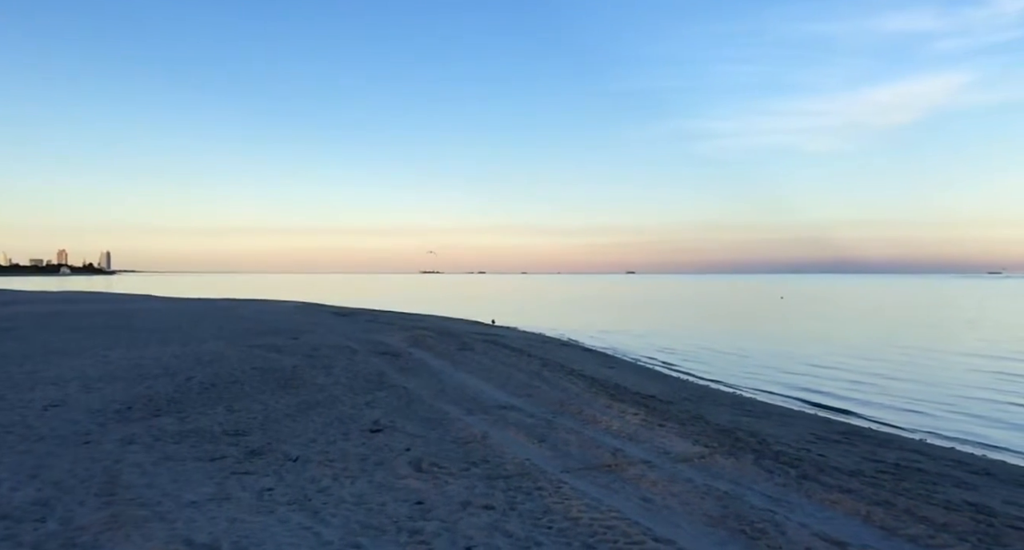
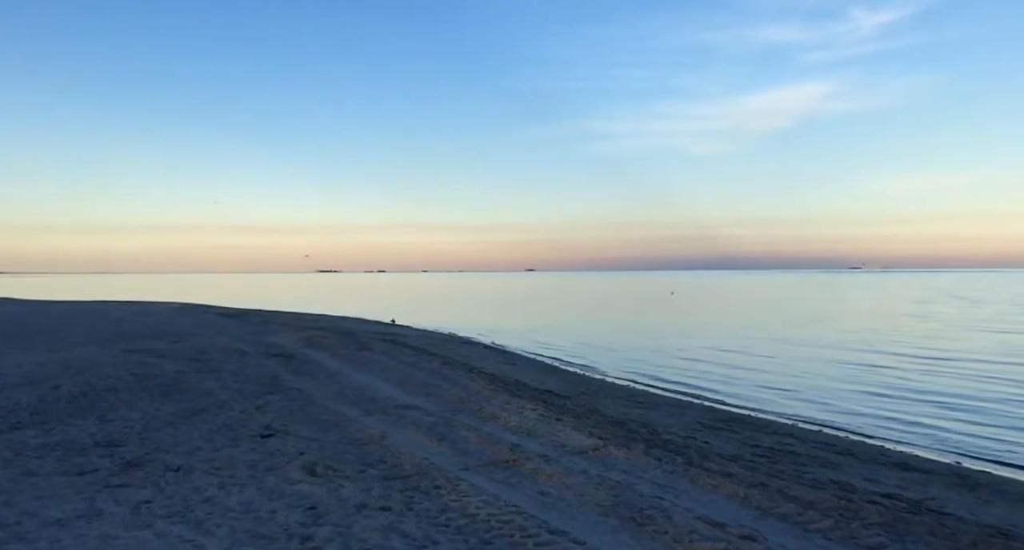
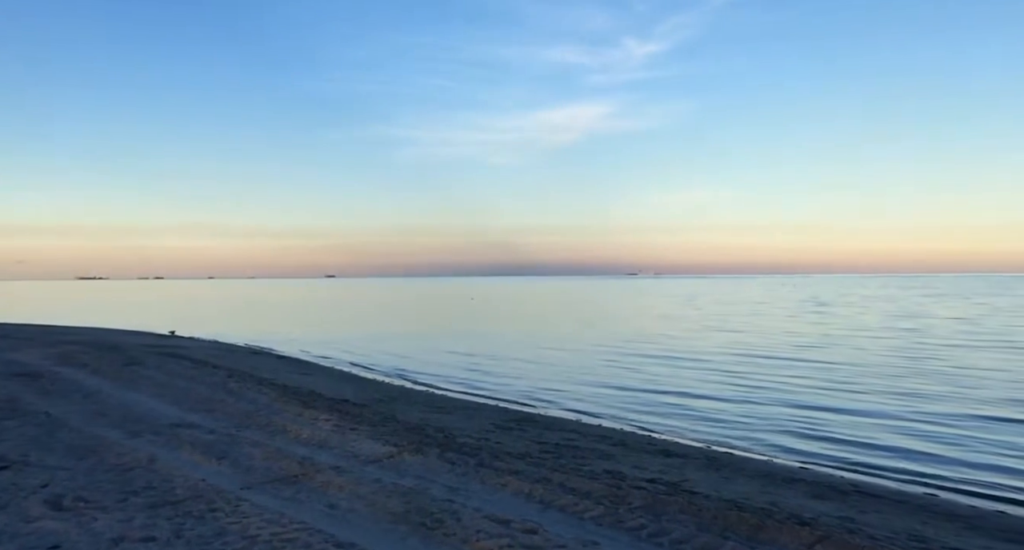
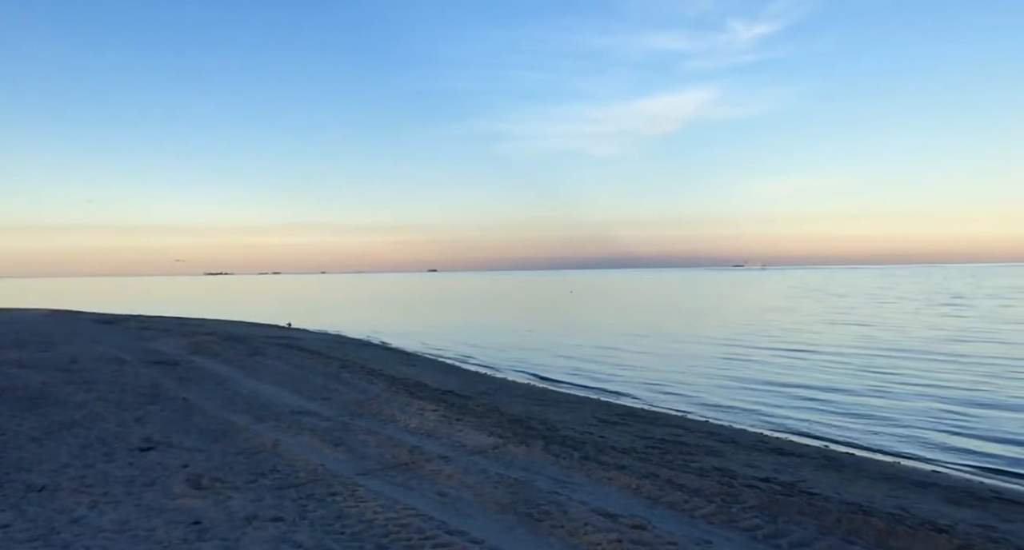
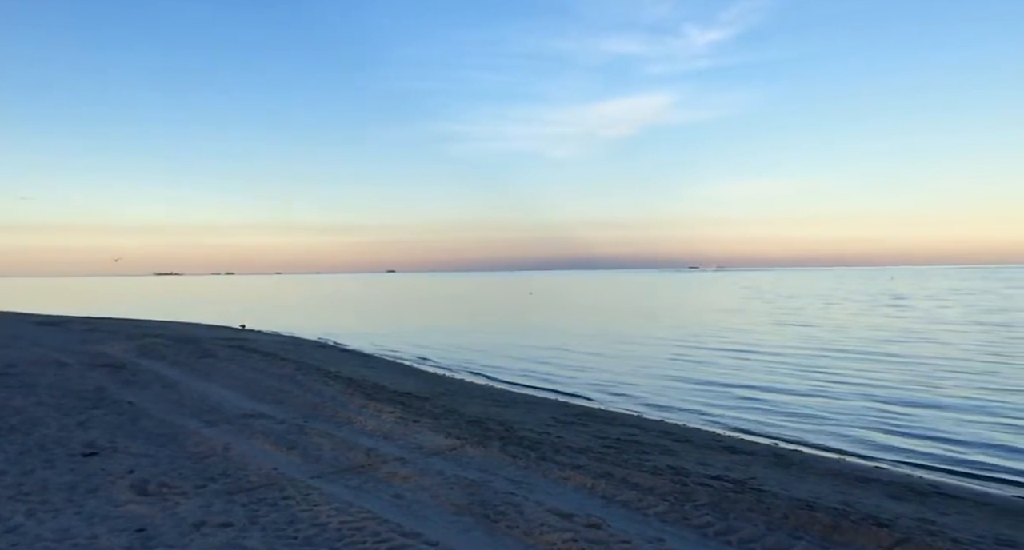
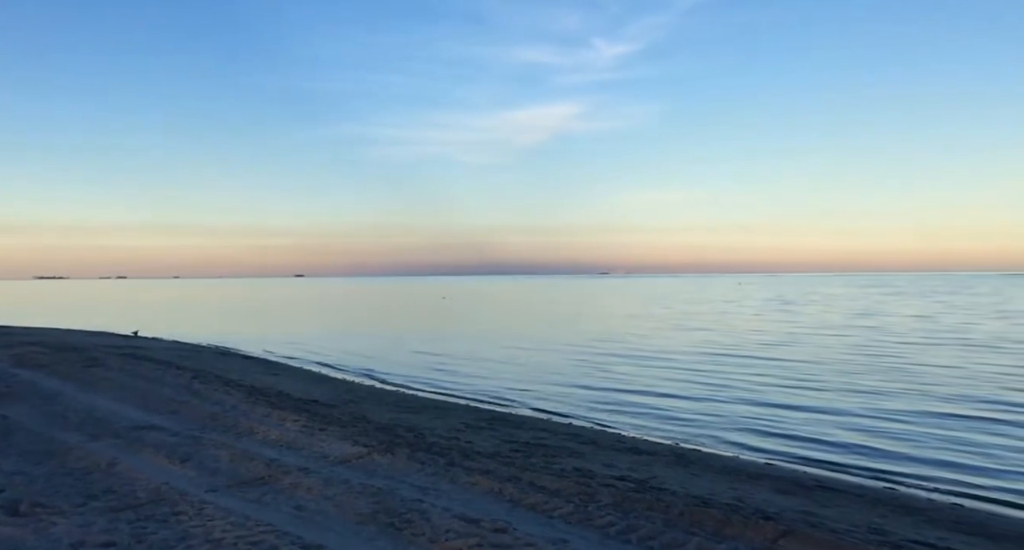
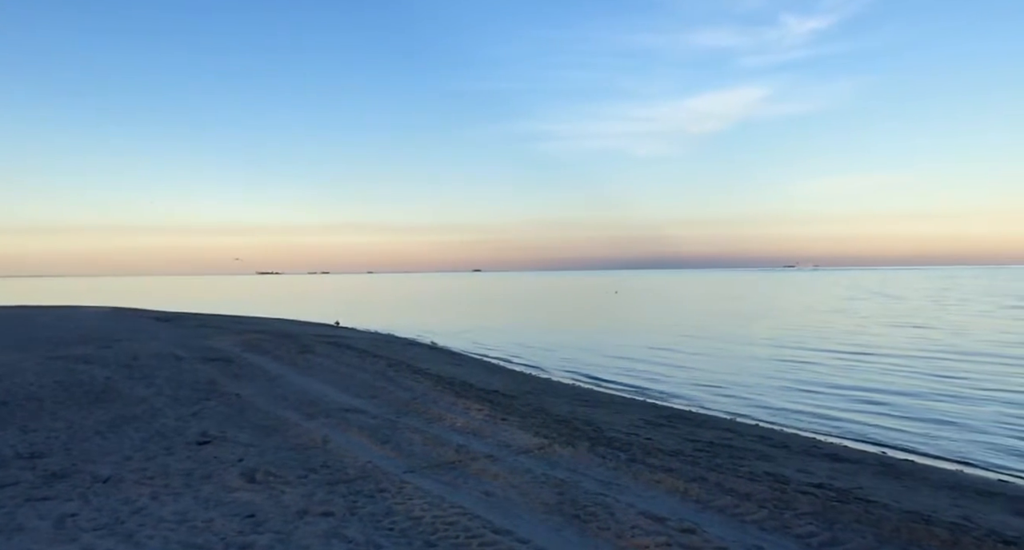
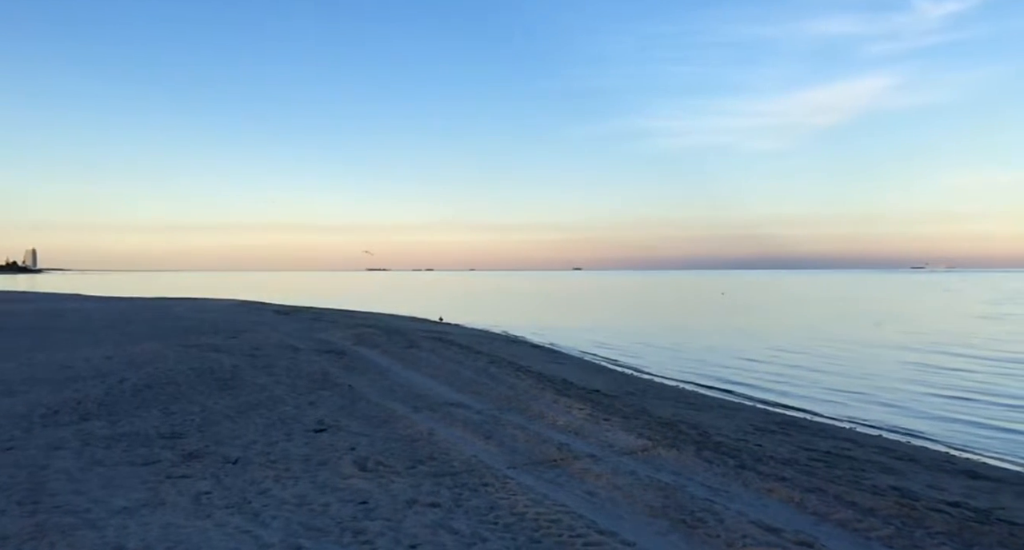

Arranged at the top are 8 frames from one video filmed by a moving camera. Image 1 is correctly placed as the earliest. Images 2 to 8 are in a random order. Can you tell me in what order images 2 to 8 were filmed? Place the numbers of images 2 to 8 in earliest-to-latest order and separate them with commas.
8, 2, 7, 4, 5, 3, 6
